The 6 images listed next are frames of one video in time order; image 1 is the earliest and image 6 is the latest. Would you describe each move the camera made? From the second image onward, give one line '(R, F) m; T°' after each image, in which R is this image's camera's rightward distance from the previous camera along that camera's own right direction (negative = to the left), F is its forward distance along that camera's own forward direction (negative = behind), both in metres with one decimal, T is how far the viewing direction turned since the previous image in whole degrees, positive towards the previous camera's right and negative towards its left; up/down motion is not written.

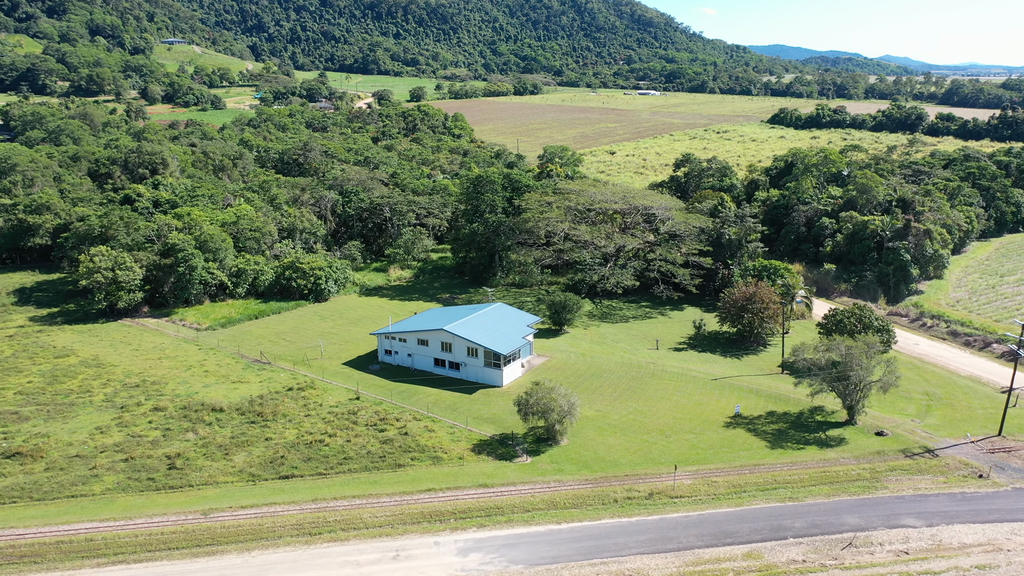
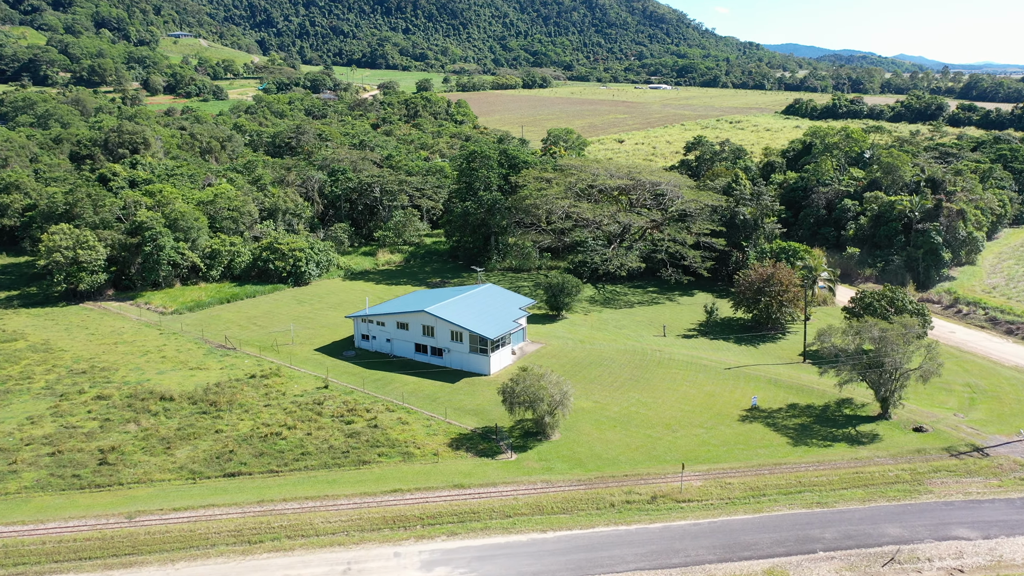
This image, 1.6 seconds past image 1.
(+1.1, +5.0) m; -1°
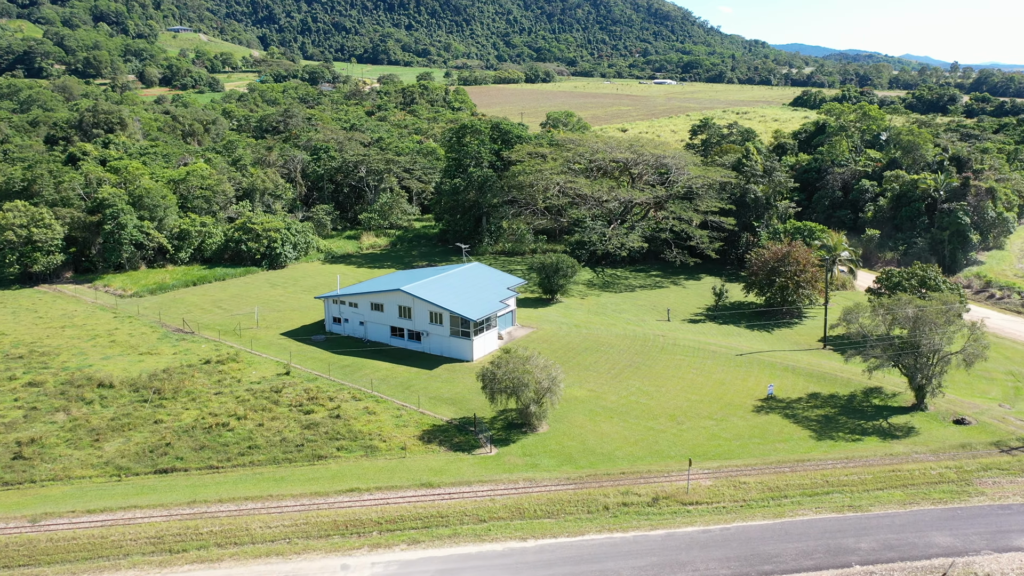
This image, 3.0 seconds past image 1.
(+0.9, +4.5) m; 0°
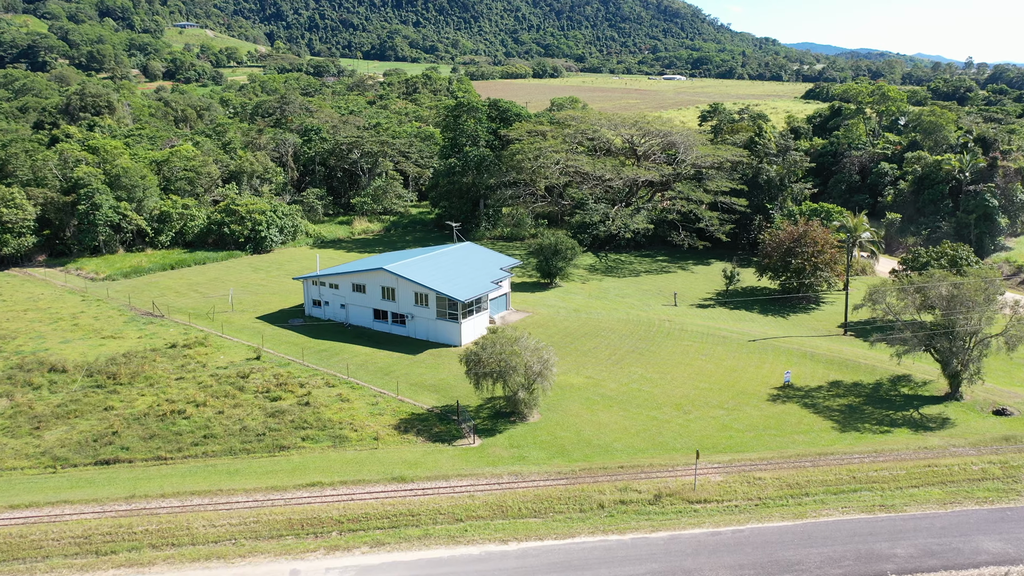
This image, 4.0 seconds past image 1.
(+0.7, +3.1) m; -1°
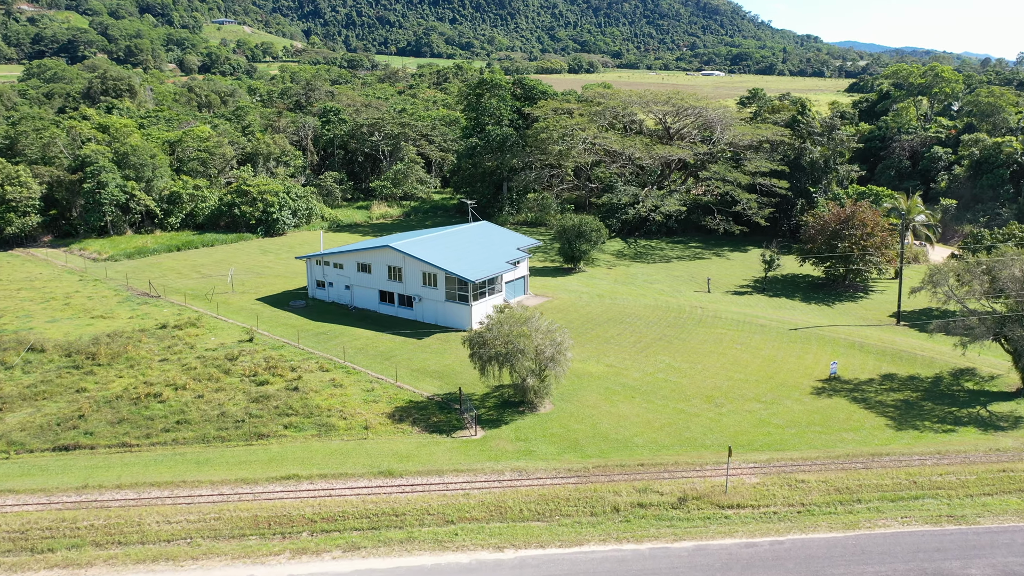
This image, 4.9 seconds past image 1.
(+0.7, +3.0) m; -2°
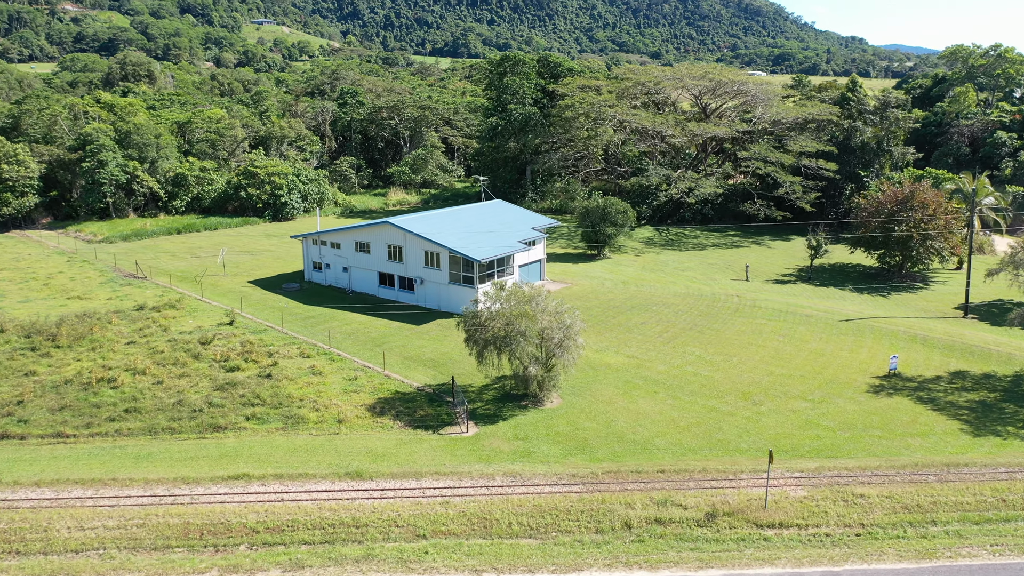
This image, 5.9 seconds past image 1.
(+0.9, +3.5) m; -3°
